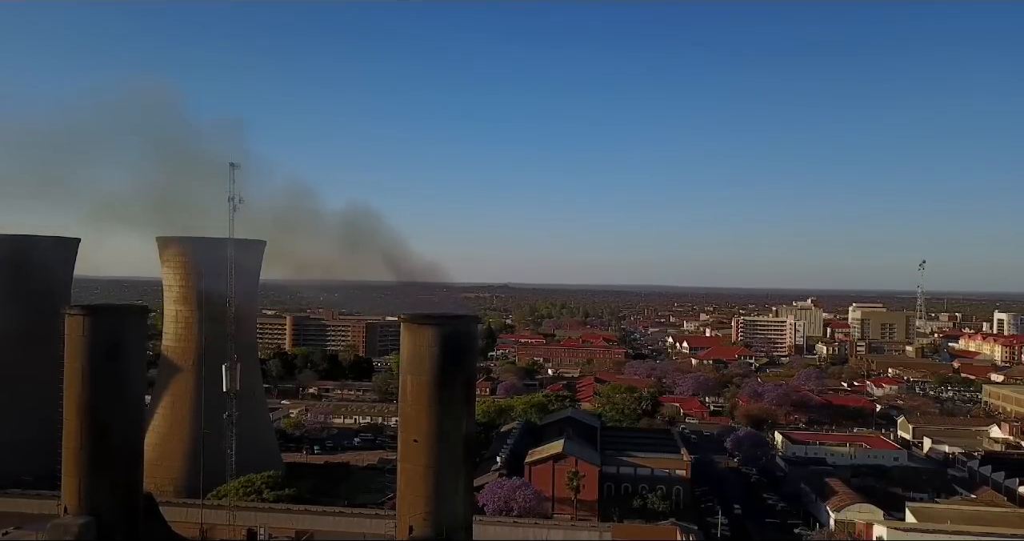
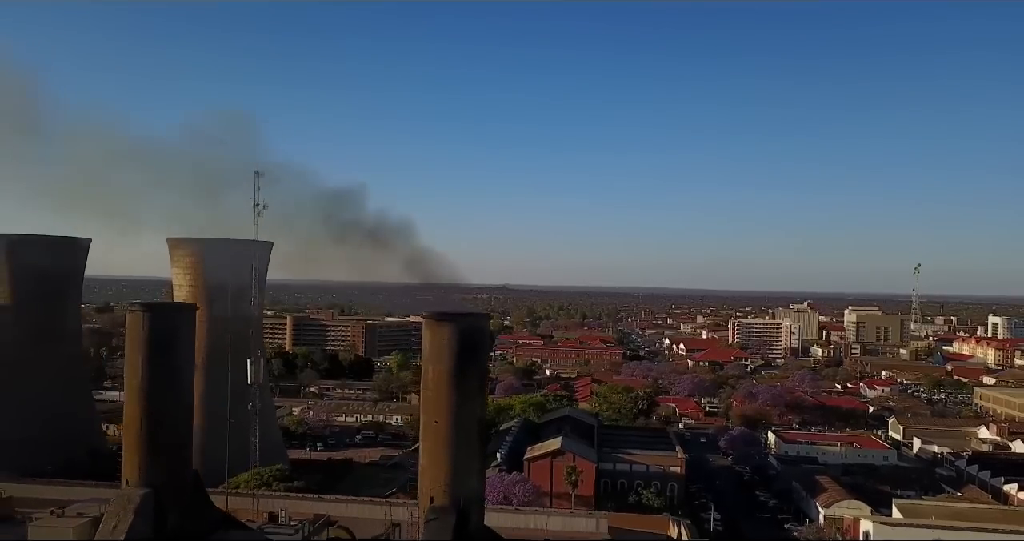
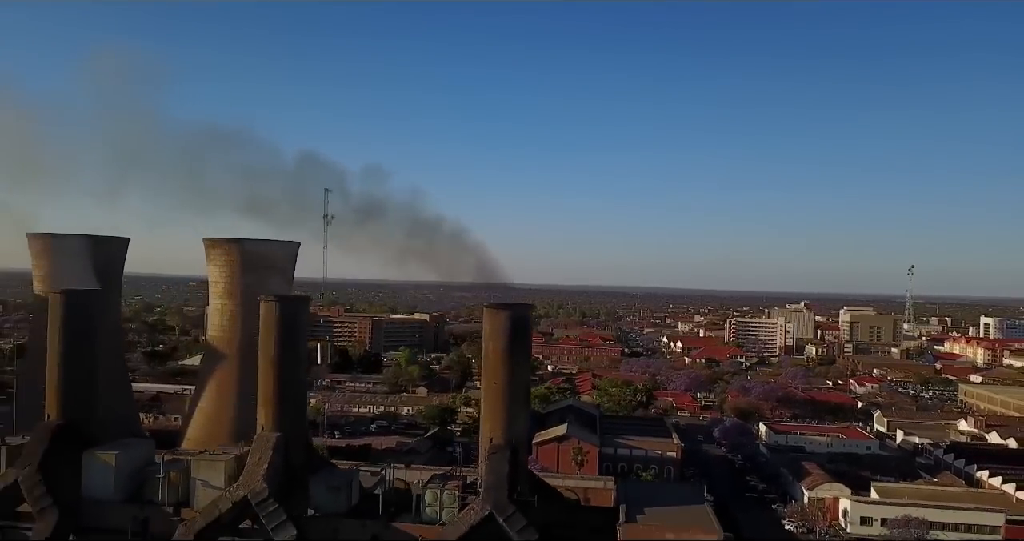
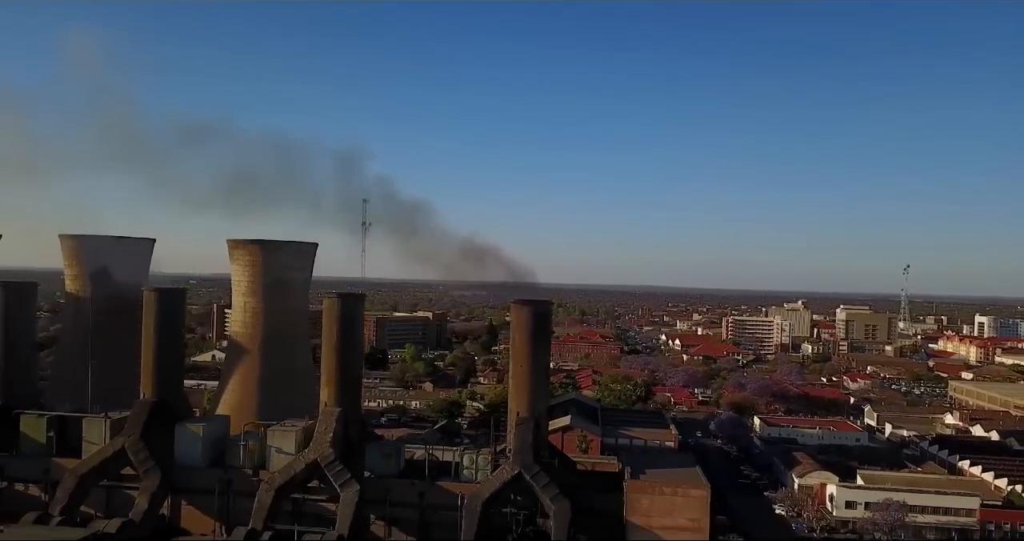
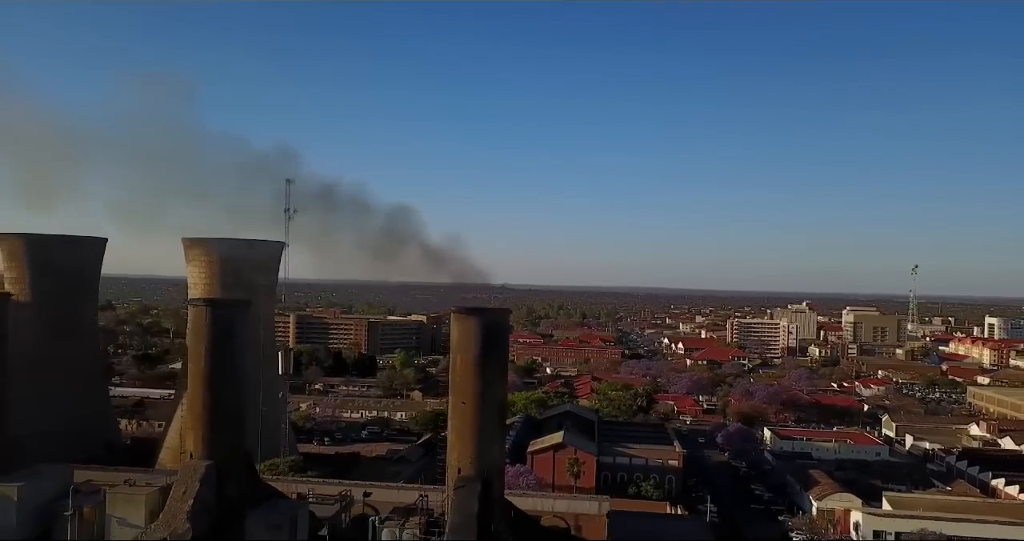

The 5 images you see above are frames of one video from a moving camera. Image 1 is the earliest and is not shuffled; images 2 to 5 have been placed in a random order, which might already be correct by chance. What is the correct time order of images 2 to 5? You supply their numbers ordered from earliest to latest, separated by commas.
2, 5, 3, 4
